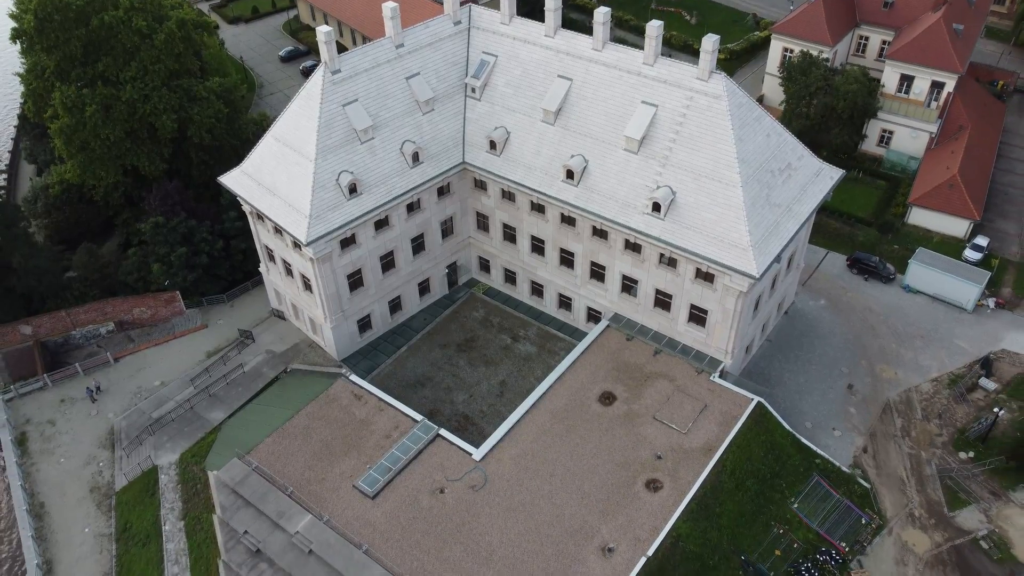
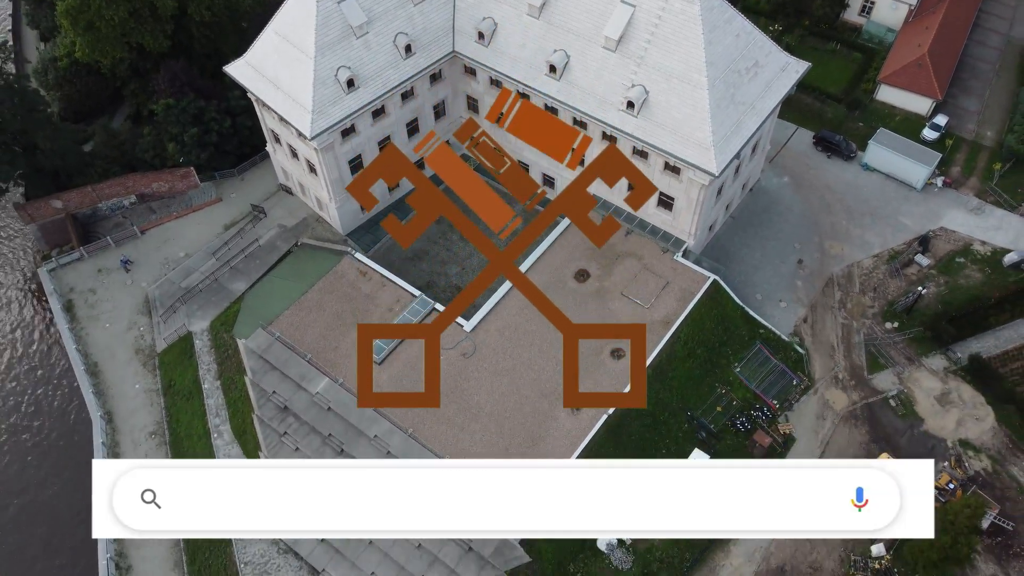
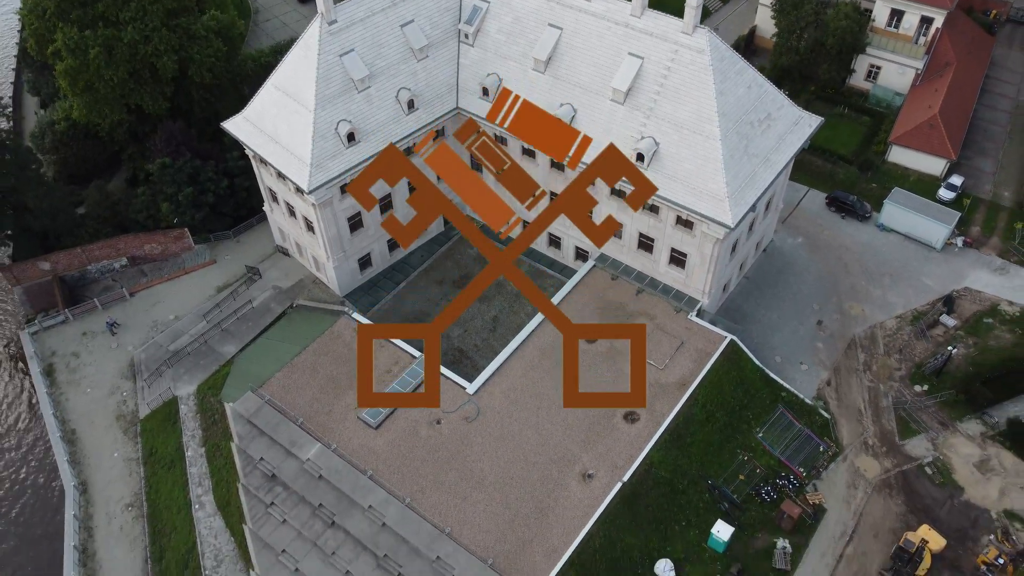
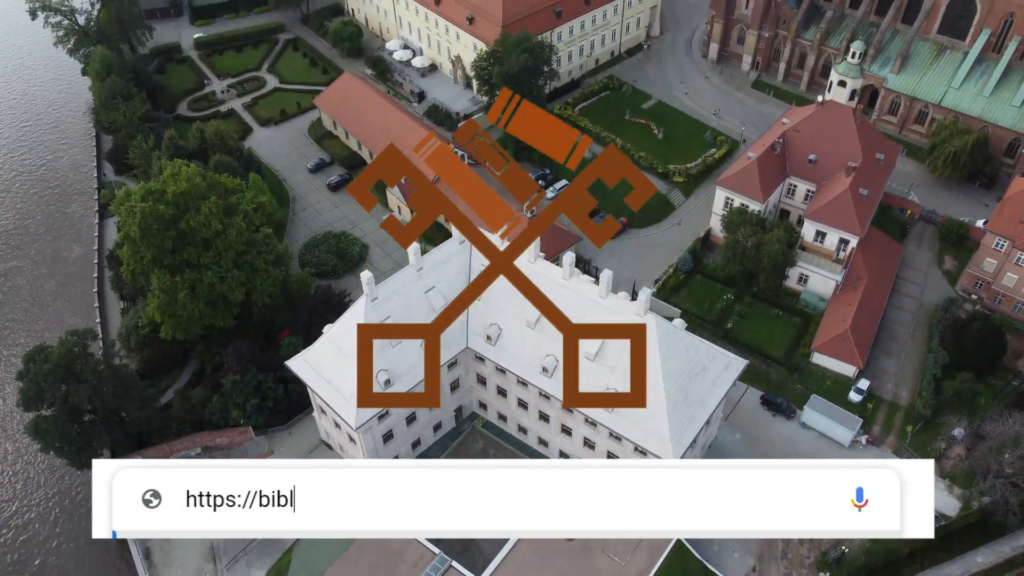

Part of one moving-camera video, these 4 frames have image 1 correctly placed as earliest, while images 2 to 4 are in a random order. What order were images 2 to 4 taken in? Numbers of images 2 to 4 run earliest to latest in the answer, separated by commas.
3, 2, 4
